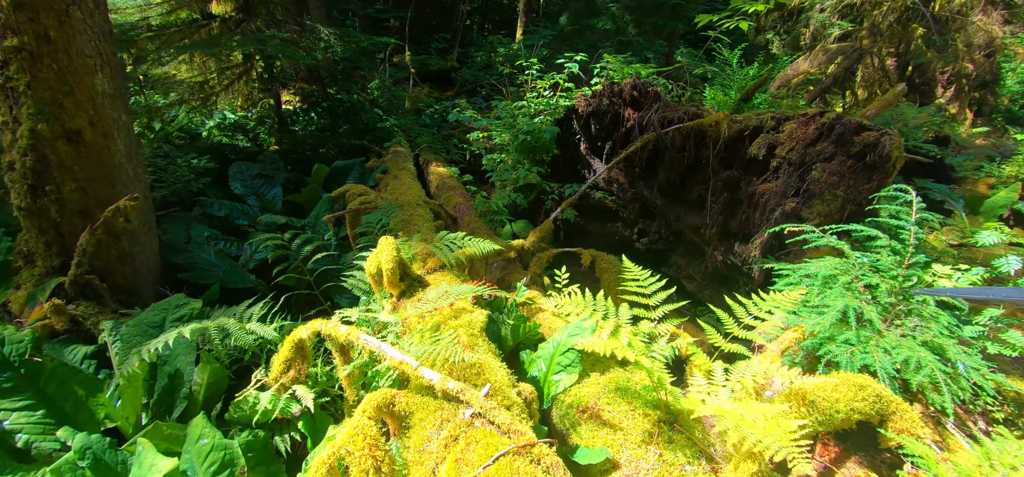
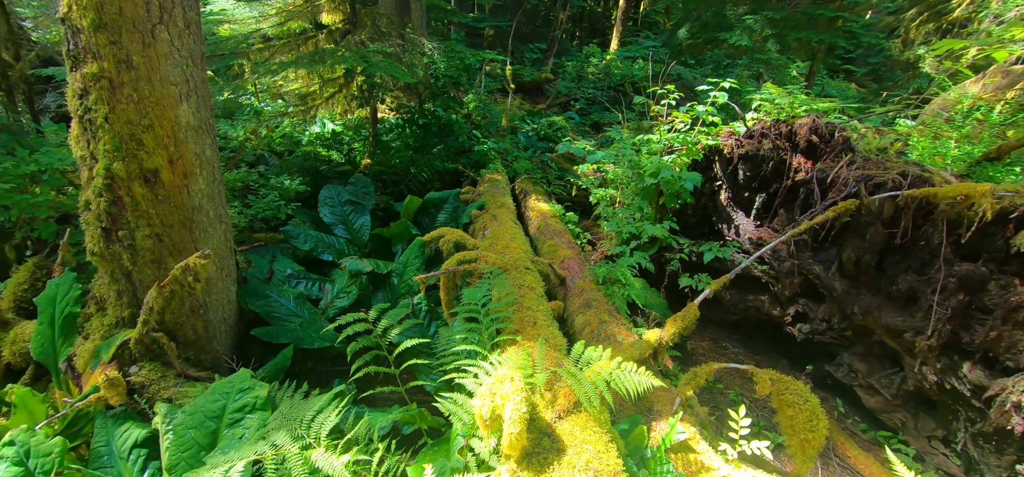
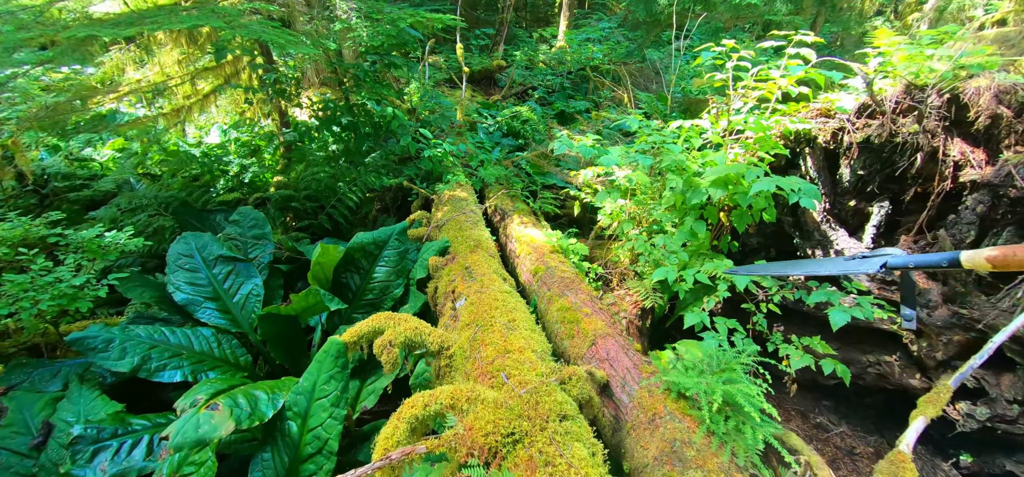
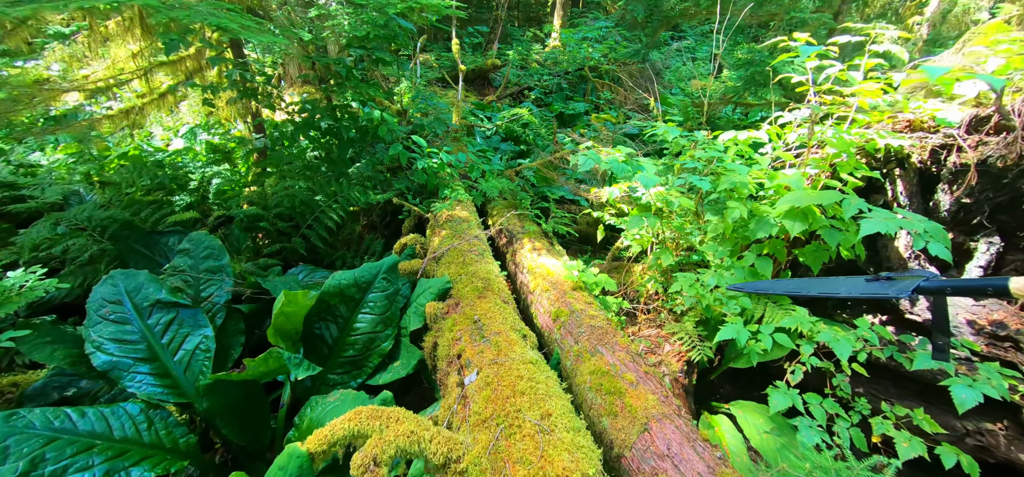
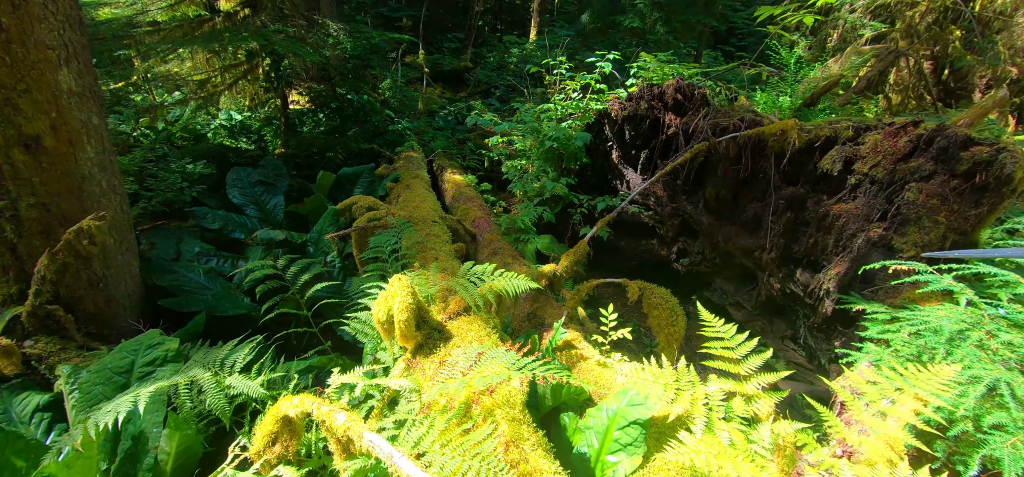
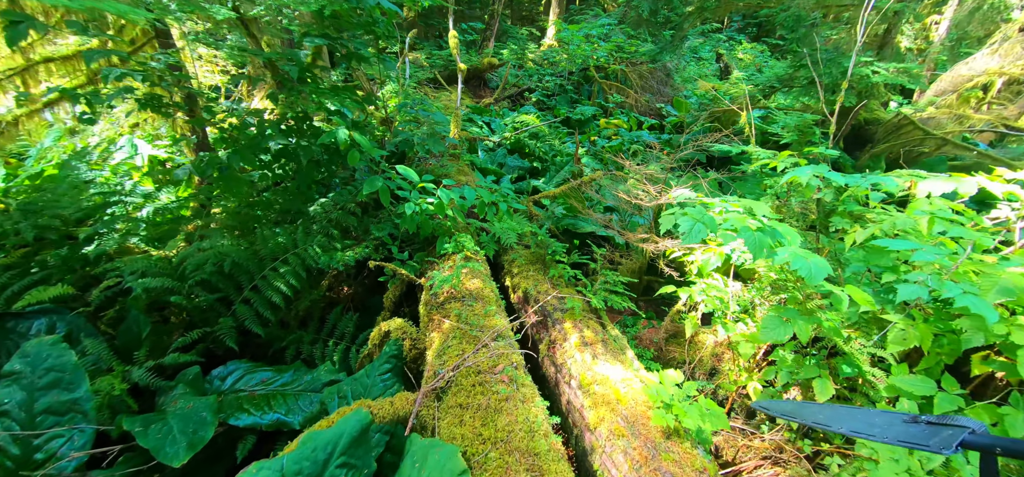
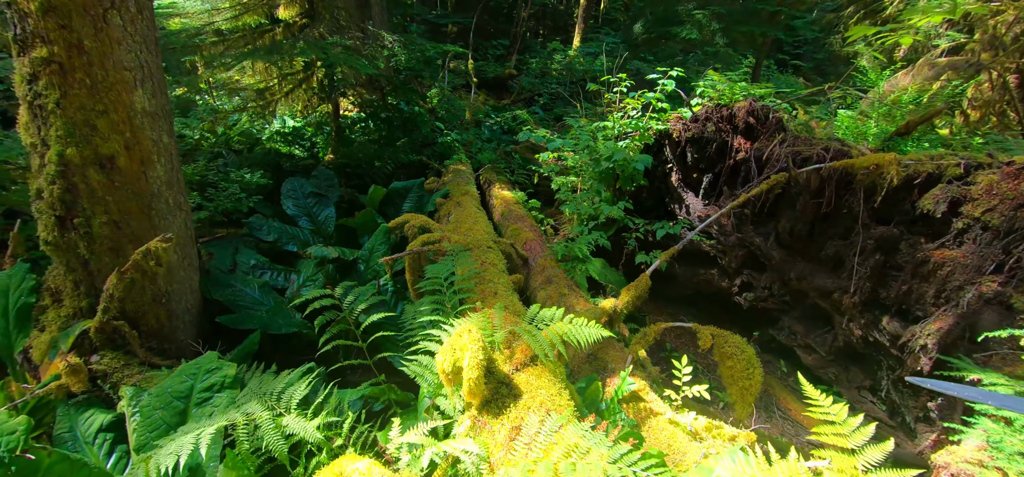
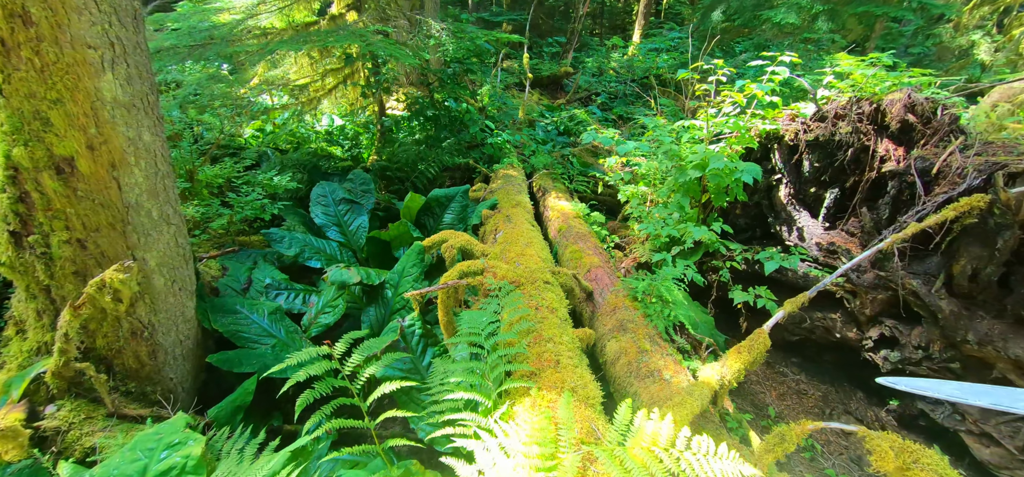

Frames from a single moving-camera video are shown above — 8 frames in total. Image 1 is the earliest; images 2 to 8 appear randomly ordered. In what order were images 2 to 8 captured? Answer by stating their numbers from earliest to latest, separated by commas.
5, 7, 2, 8, 3, 4, 6
